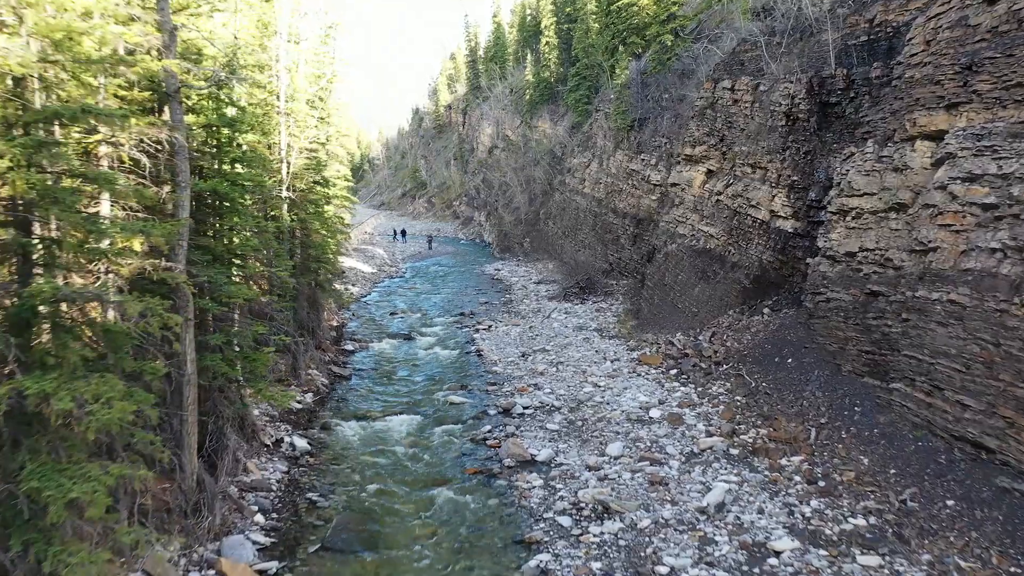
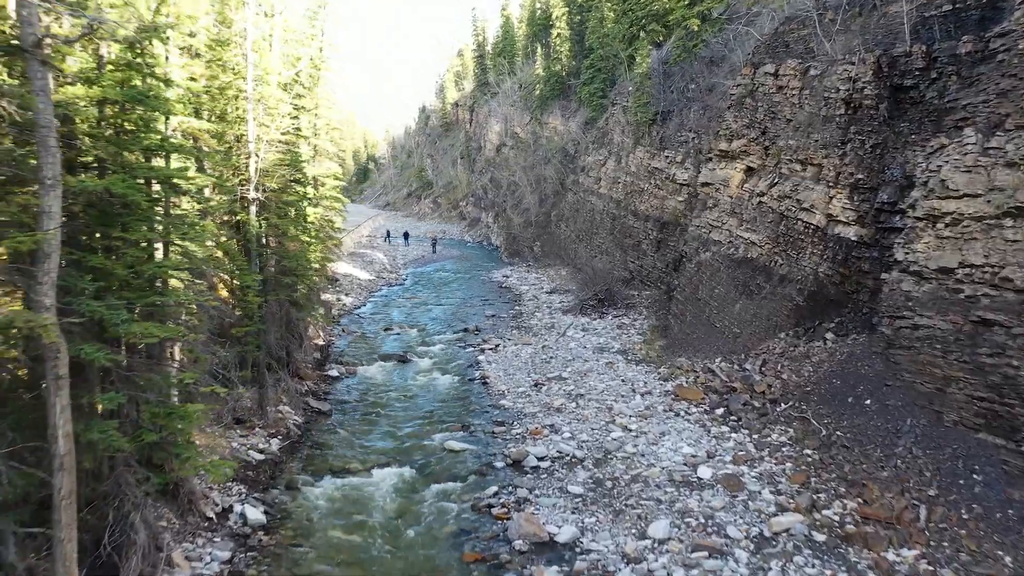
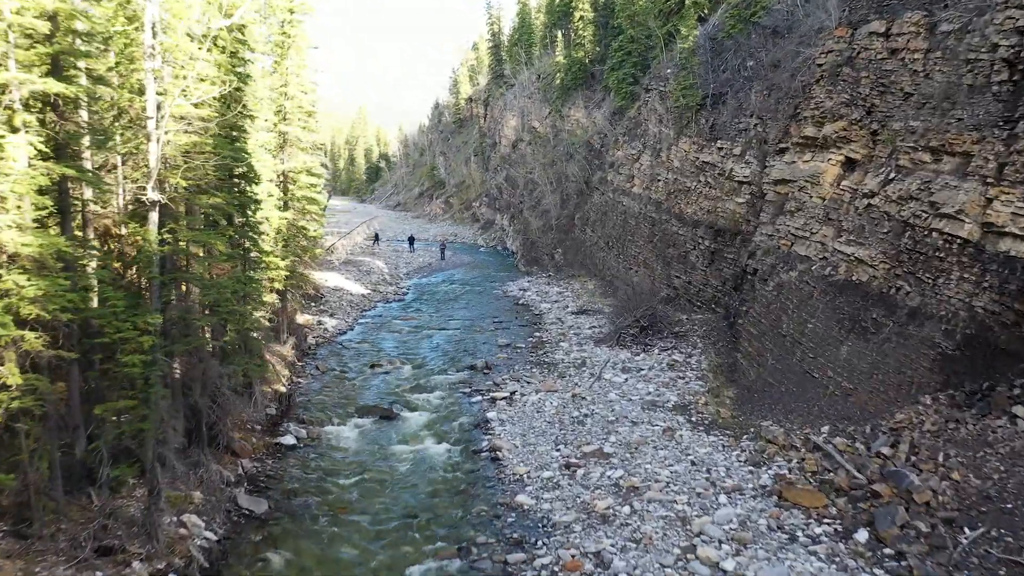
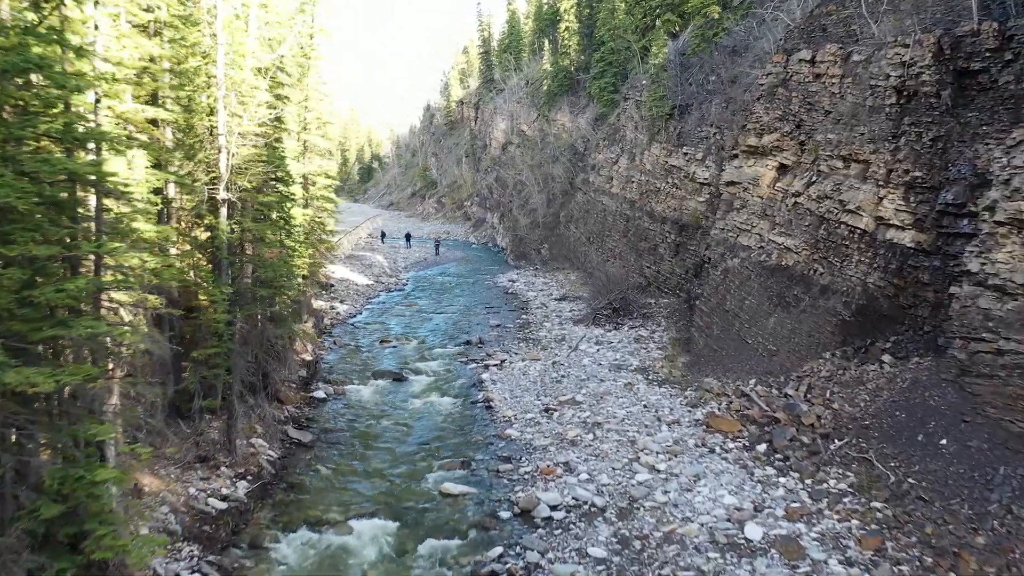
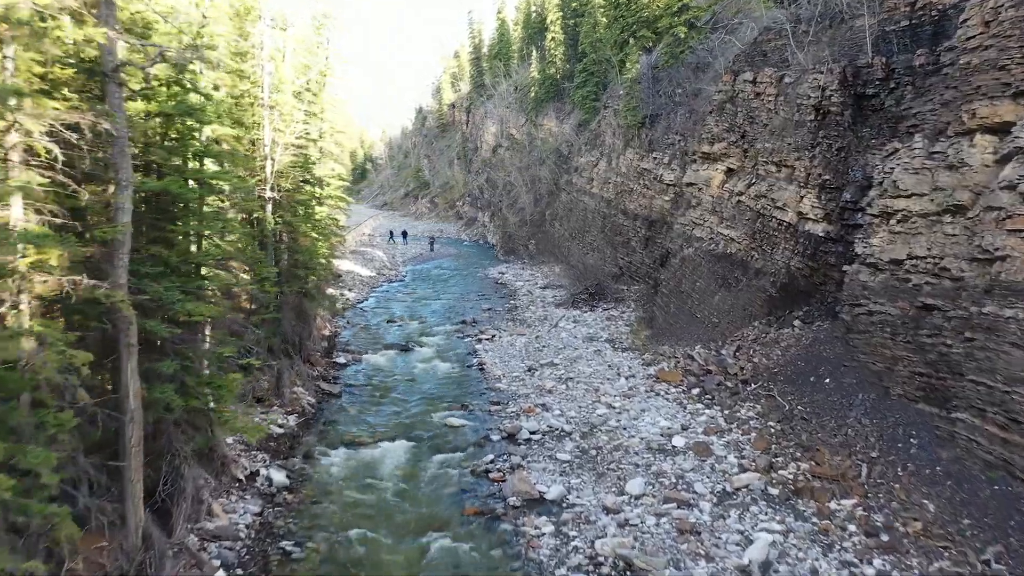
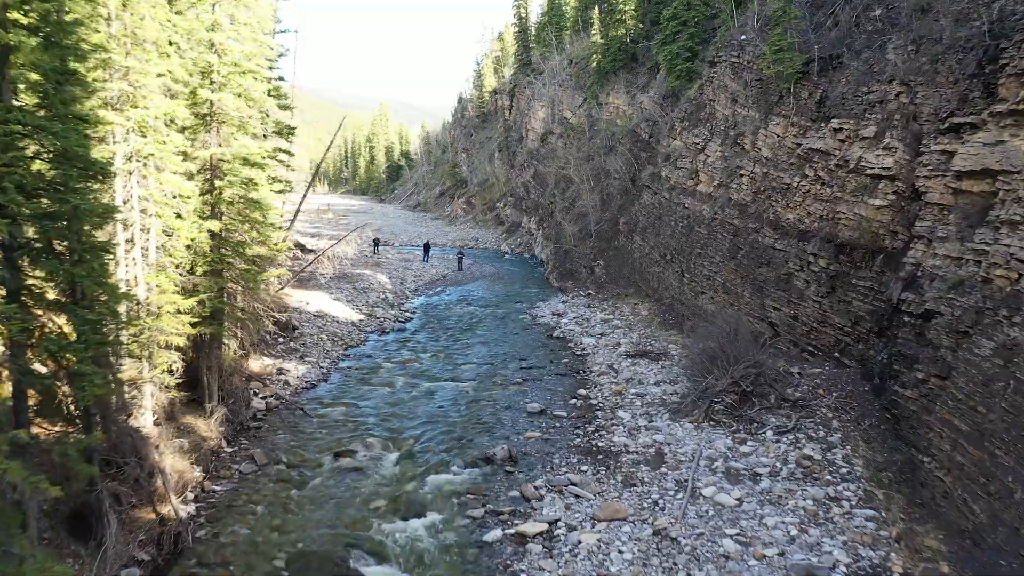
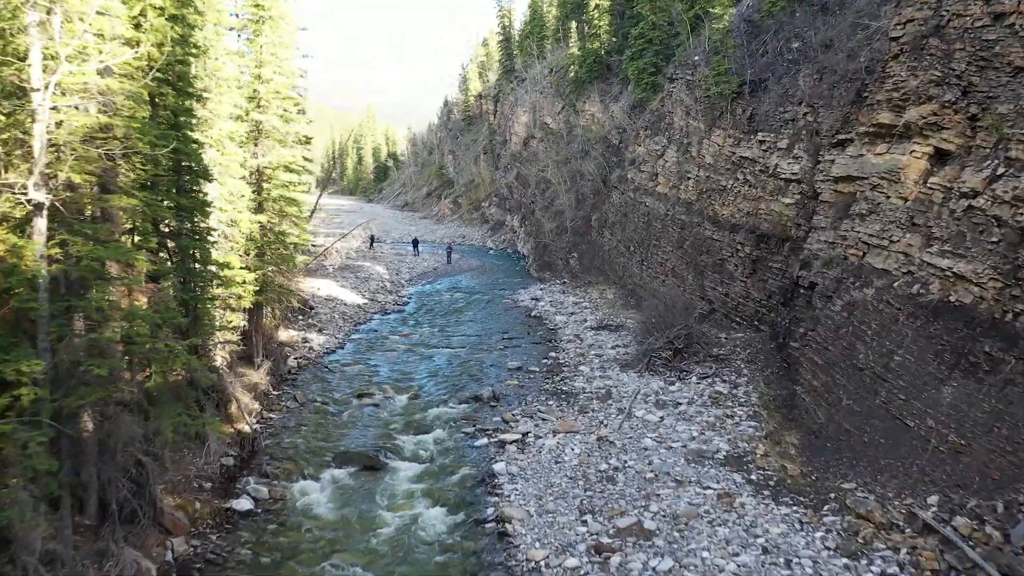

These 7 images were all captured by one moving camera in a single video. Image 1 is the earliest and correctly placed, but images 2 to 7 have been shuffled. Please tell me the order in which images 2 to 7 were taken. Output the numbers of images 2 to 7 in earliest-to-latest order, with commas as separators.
5, 2, 4, 3, 7, 6
